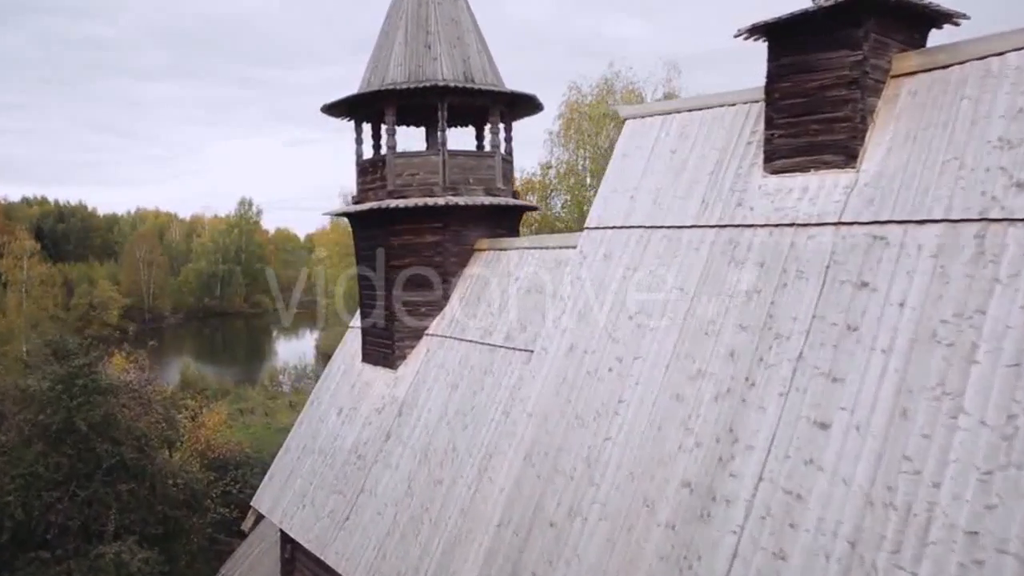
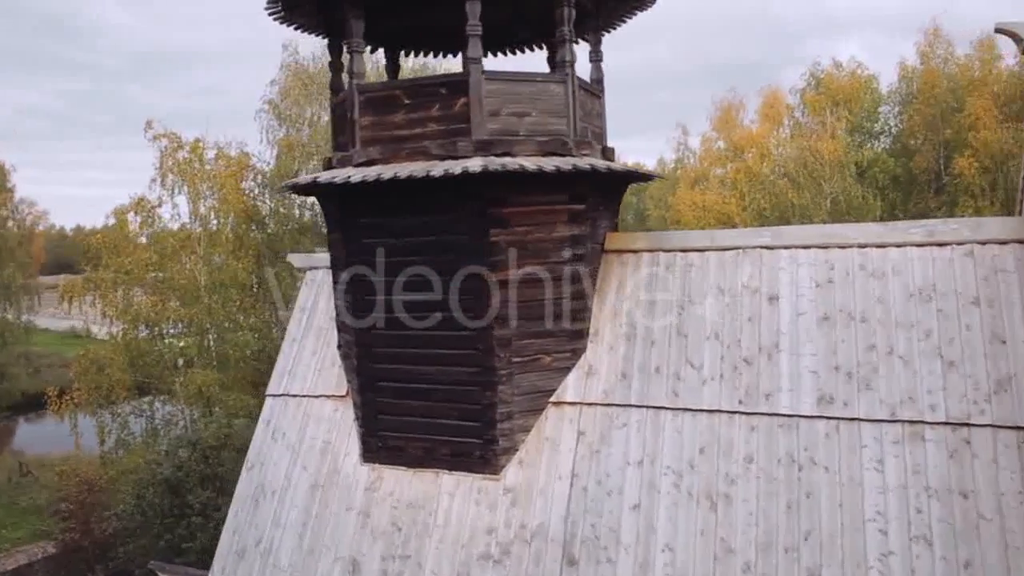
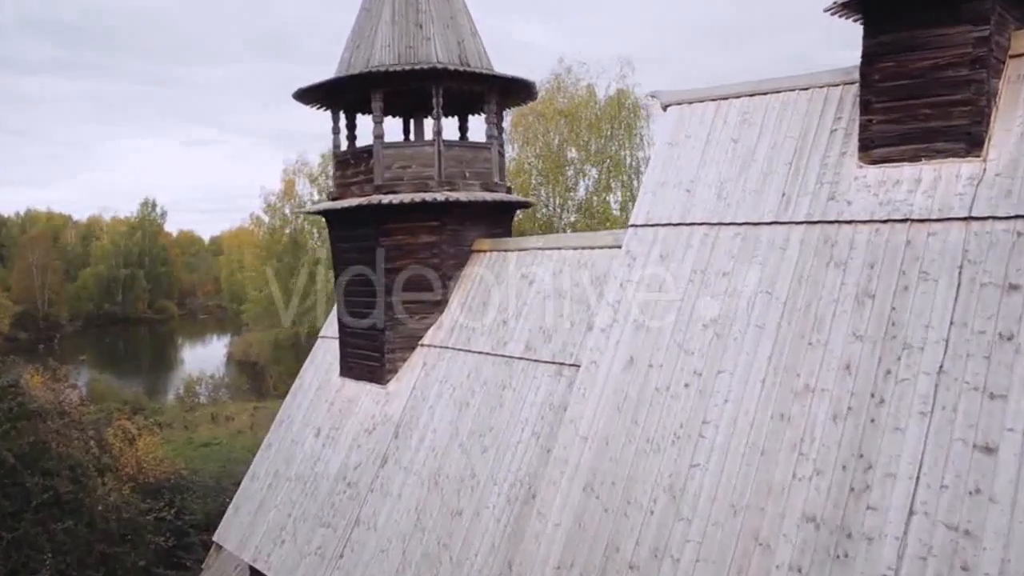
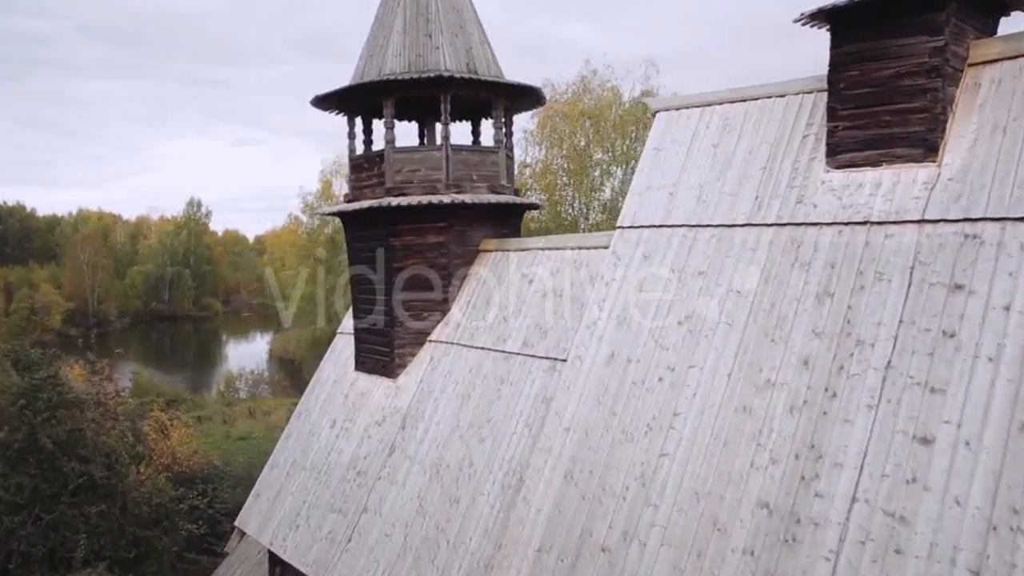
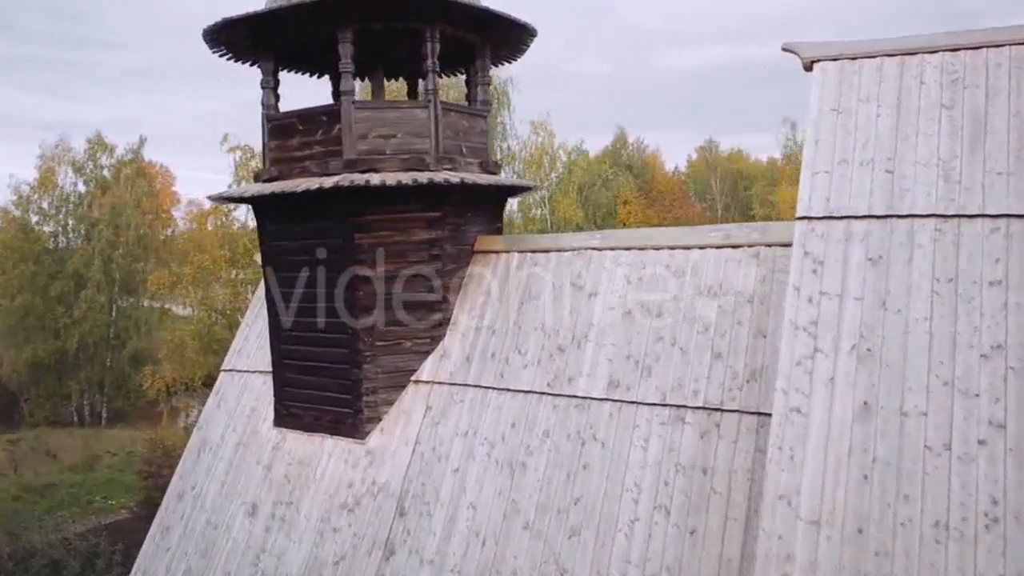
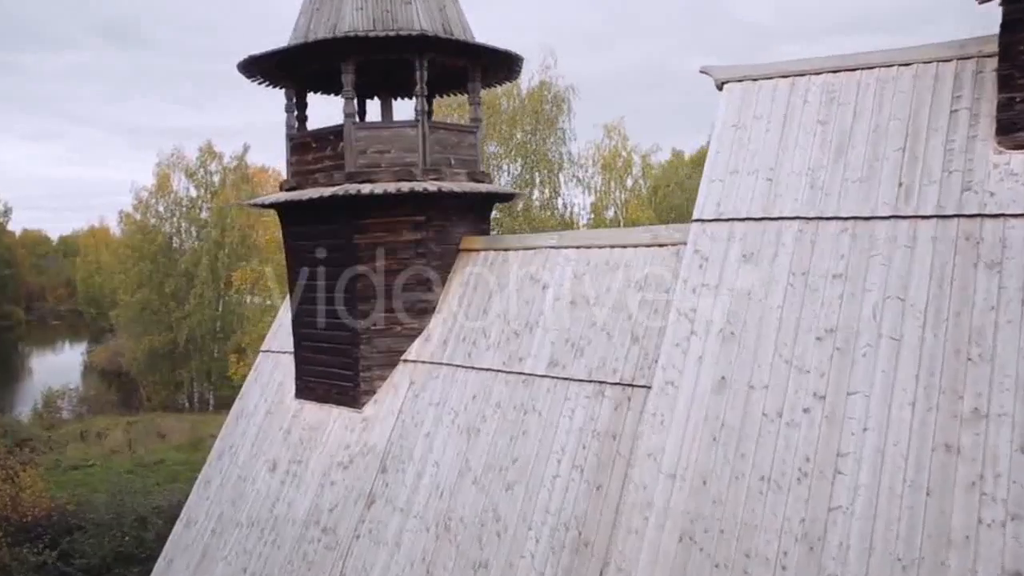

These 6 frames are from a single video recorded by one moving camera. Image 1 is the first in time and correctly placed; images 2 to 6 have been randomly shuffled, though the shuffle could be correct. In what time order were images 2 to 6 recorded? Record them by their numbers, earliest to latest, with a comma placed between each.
4, 3, 6, 5, 2
